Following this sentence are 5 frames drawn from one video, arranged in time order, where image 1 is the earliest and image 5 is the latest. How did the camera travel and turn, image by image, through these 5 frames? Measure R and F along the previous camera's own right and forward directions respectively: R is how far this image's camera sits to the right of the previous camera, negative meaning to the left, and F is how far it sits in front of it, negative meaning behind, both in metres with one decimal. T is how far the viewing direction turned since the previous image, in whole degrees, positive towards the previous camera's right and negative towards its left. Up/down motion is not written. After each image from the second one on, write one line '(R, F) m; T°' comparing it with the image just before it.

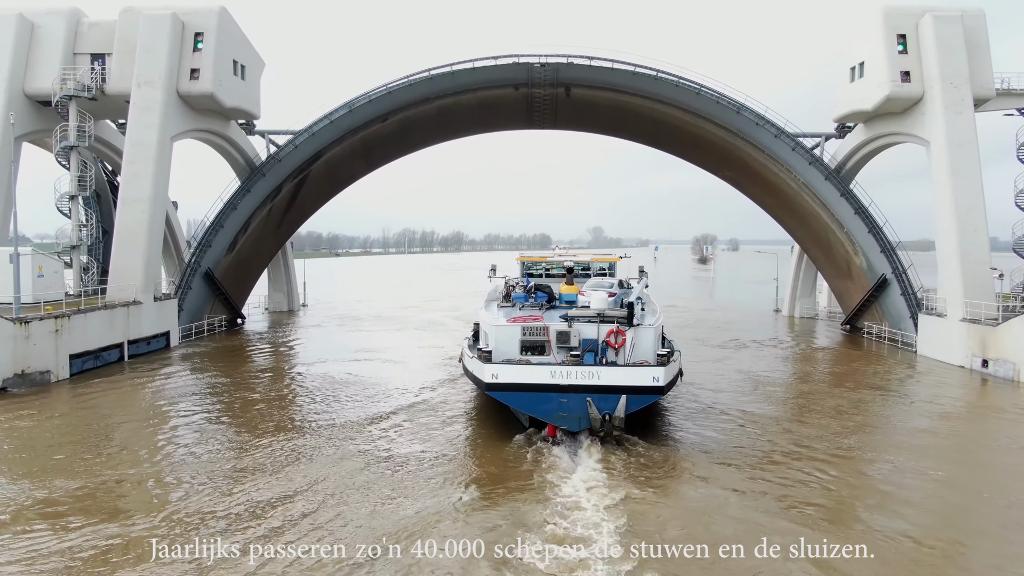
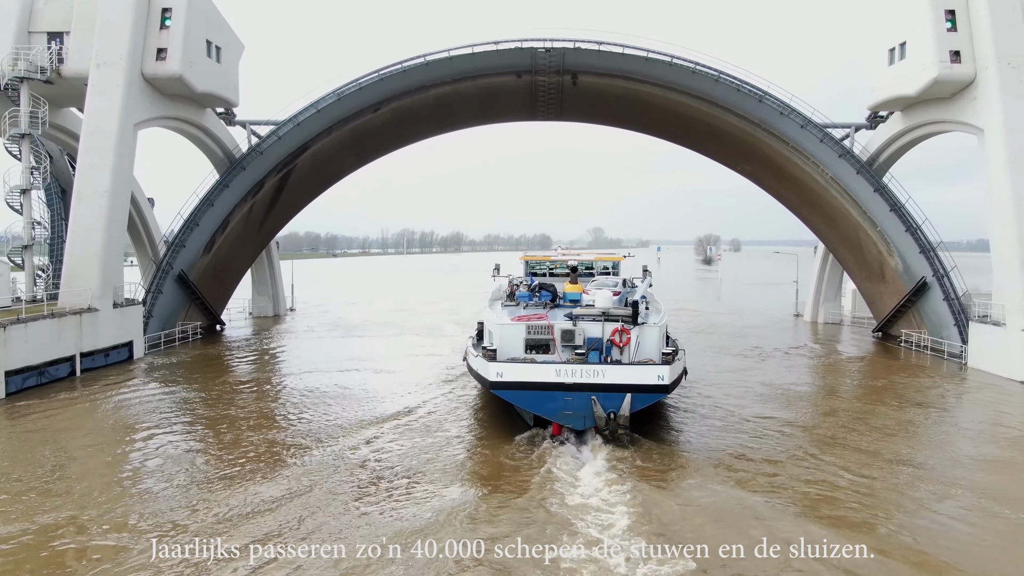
(-0.1, +1.4) m; 0°
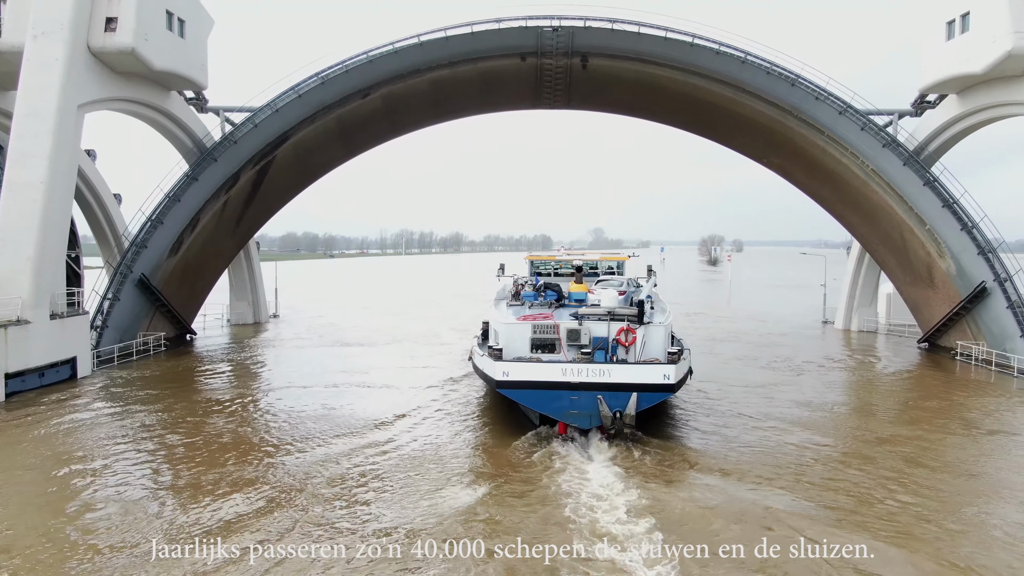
(-0.1, +1.6) m; 0°
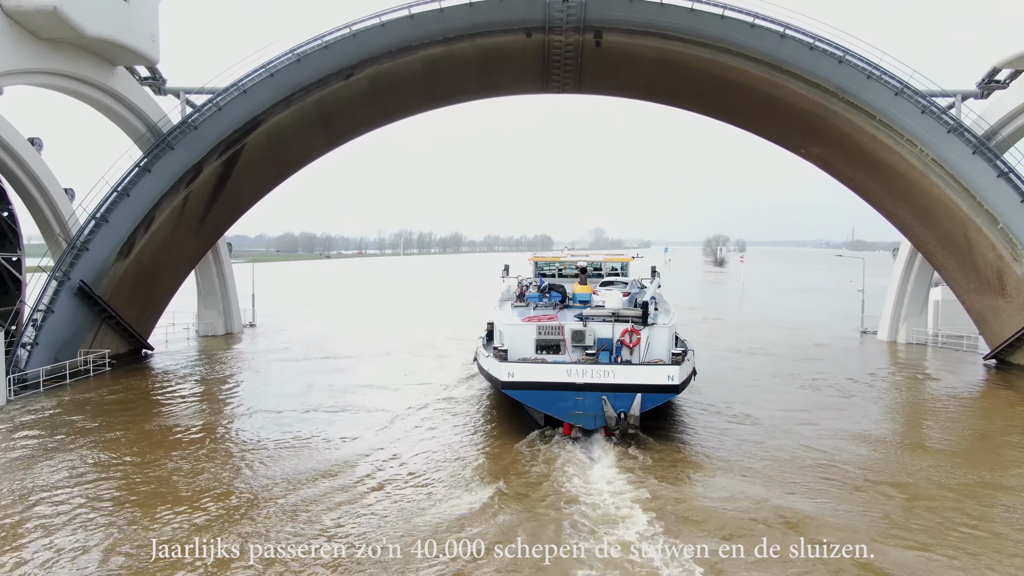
(-0.1, +1.9) m; 0°
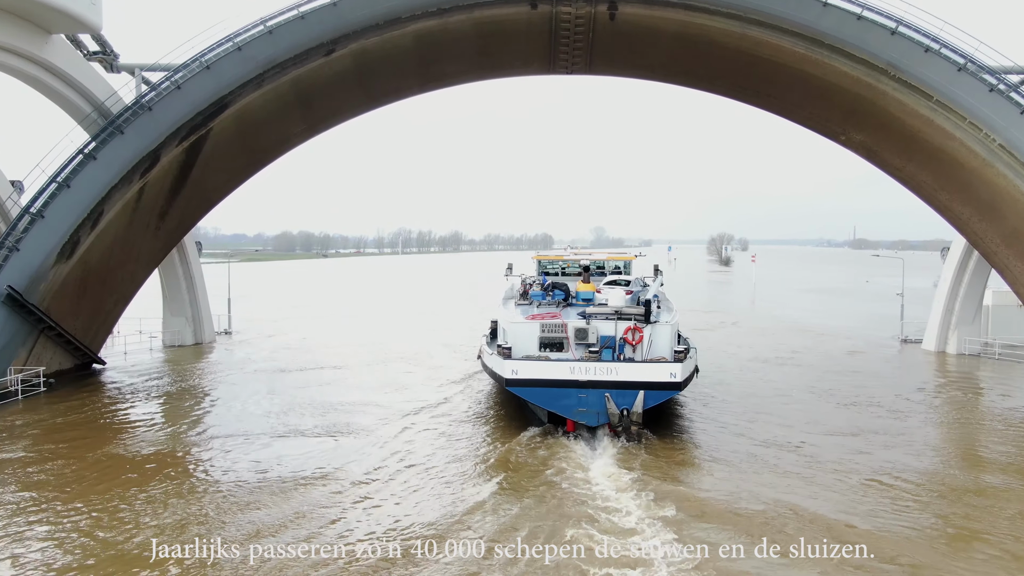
(-0.1, +1.6) m; 0°
